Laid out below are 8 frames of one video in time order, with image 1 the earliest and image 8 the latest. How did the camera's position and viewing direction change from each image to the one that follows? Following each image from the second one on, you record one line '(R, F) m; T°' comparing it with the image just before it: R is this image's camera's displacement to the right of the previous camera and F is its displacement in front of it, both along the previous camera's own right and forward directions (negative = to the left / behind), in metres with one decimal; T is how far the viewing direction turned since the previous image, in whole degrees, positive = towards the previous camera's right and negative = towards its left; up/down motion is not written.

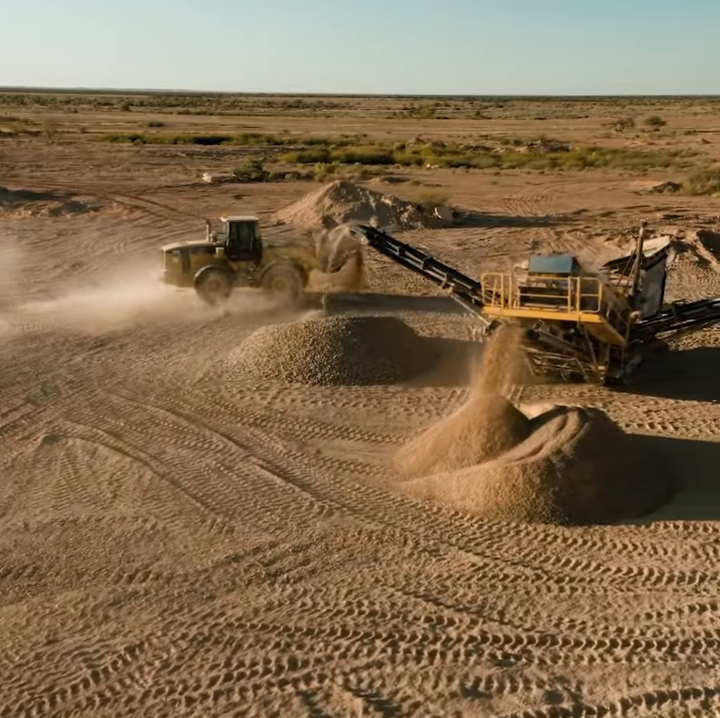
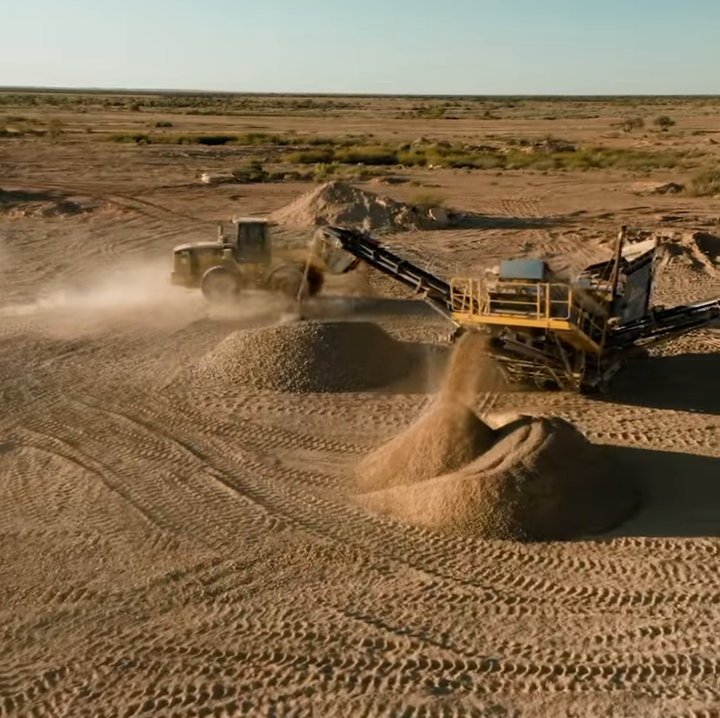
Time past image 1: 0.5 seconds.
(+0.5, +0.3) m; 0°
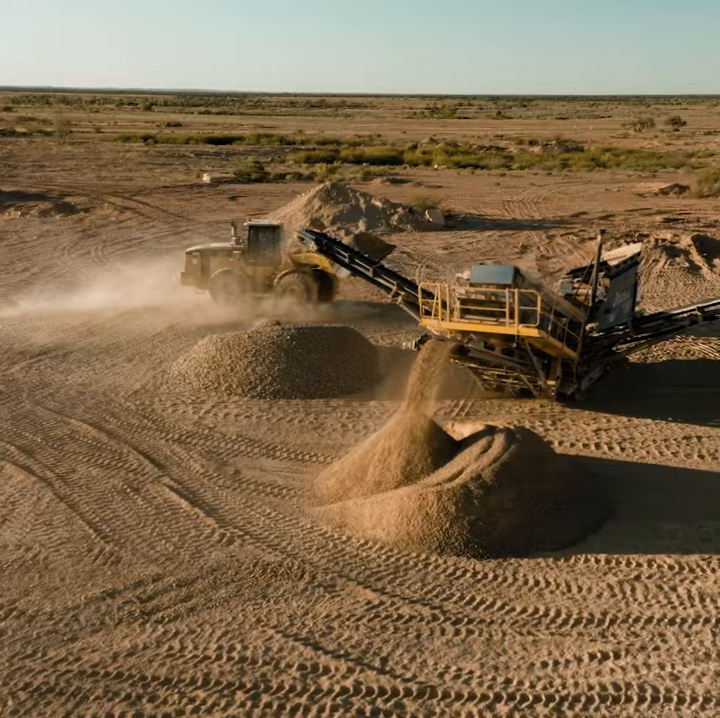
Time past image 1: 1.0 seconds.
(+0.5, +0.3) m; -1°
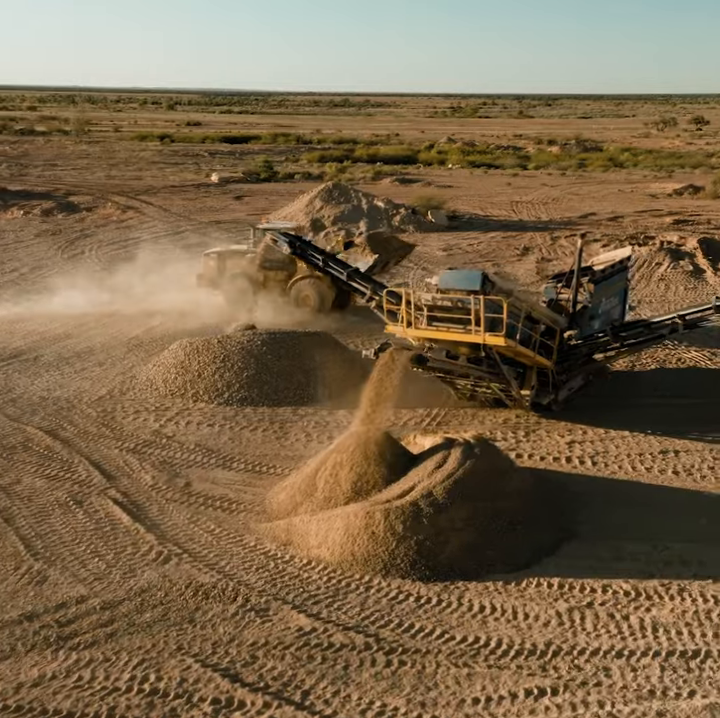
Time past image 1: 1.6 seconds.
(+0.6, +0.4) m; -1°
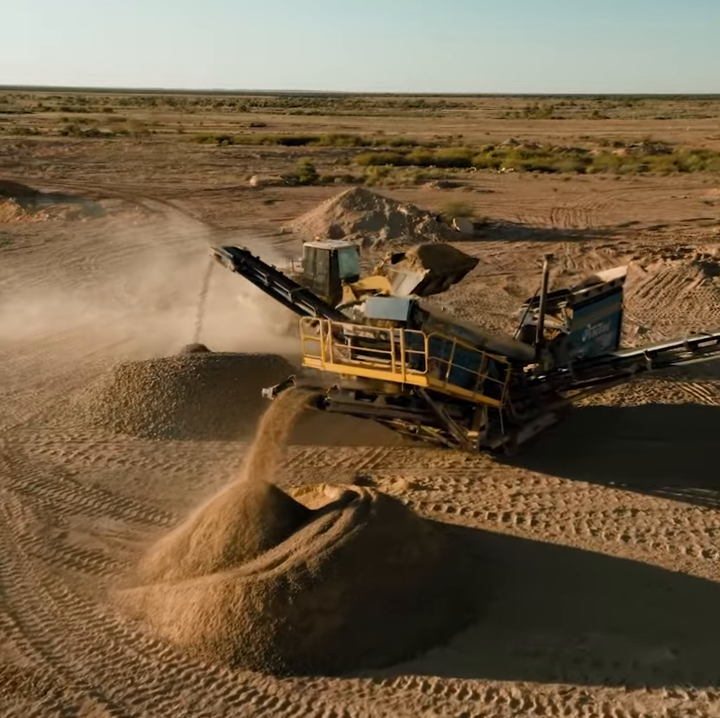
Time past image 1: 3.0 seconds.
(+1.5, +1.2) m; -4°
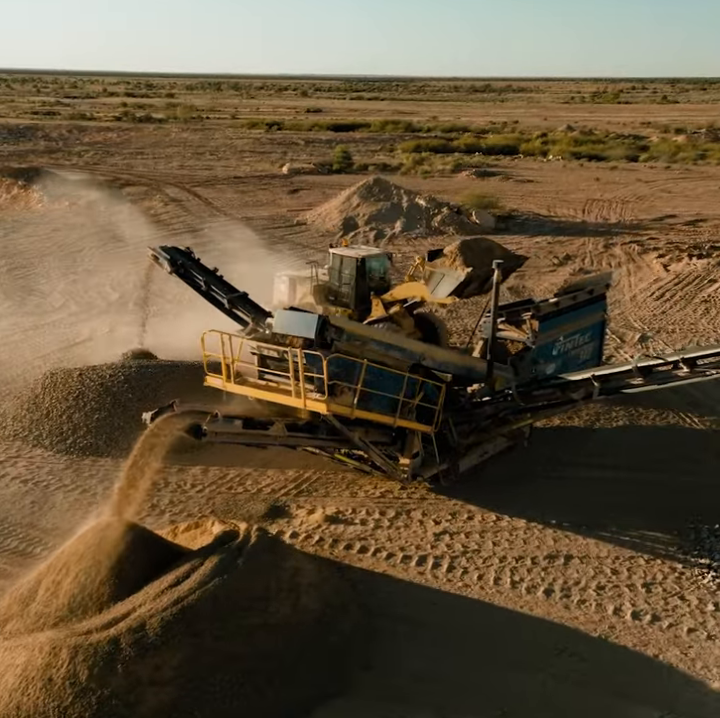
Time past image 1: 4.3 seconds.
(+1.4, +0.9) m; -3°
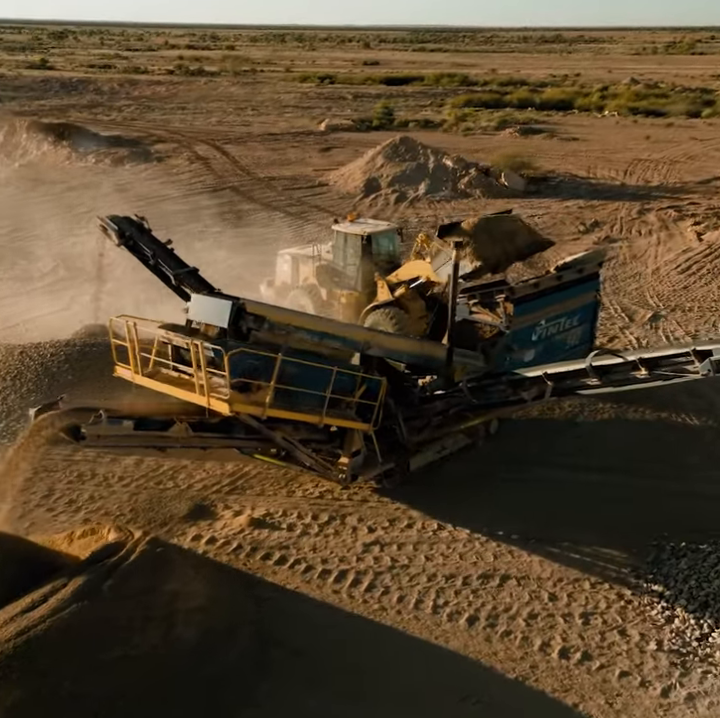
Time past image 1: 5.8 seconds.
(+1.1, +0.8) m; -3°
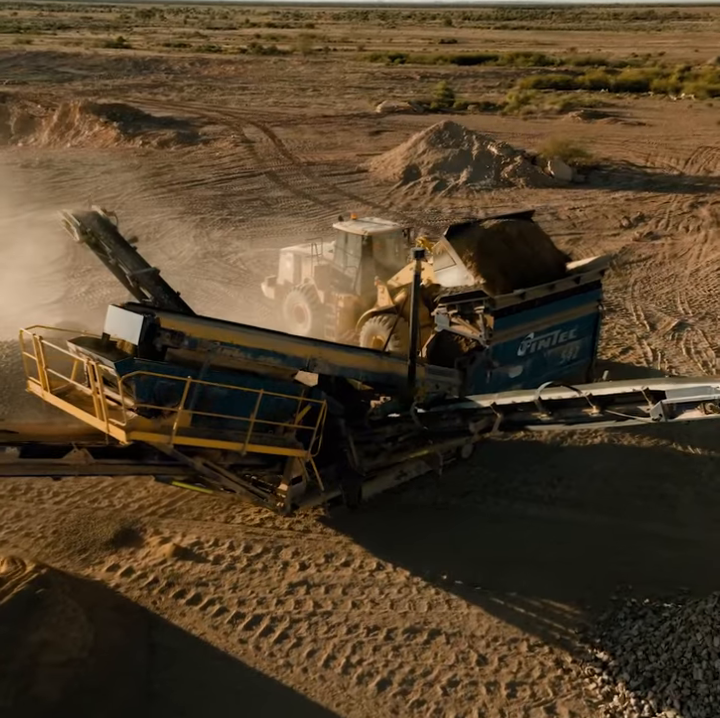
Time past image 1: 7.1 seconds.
(+1.1, +0.7) m; -4°
